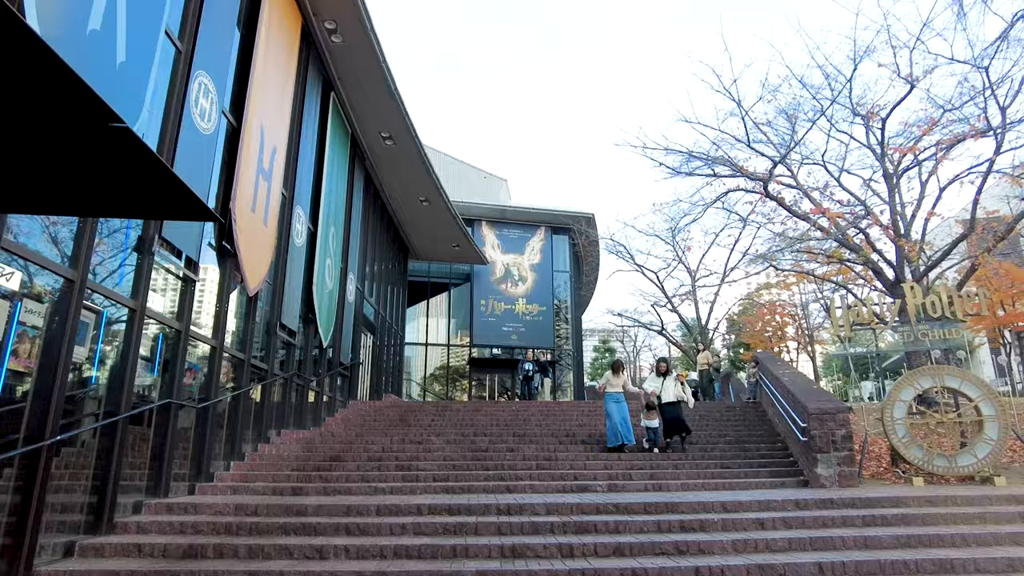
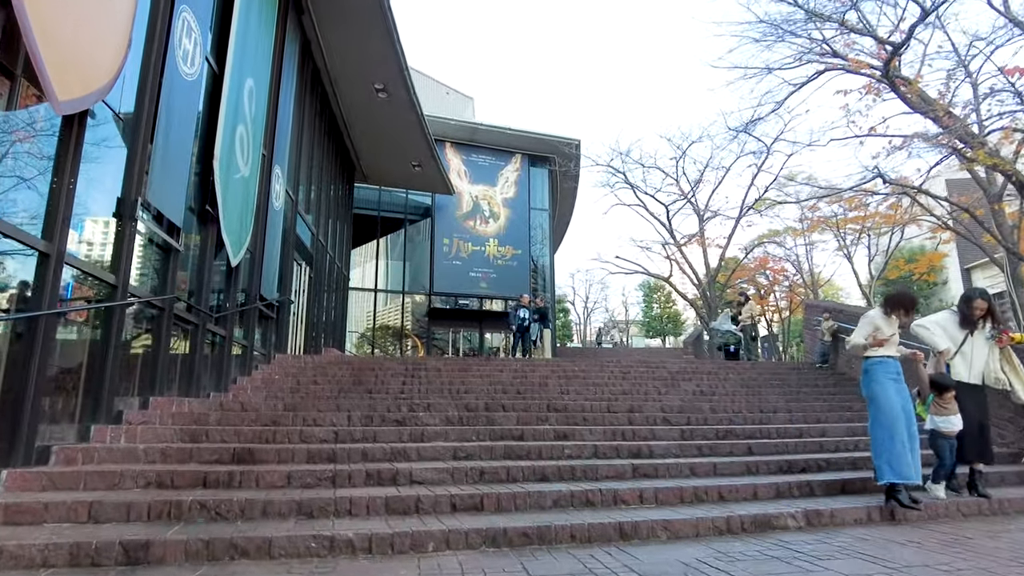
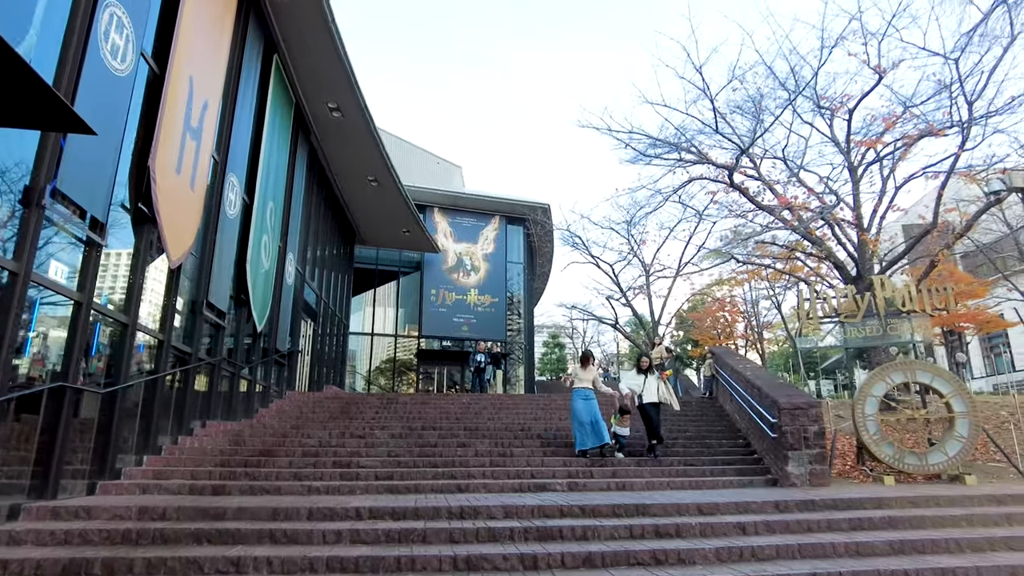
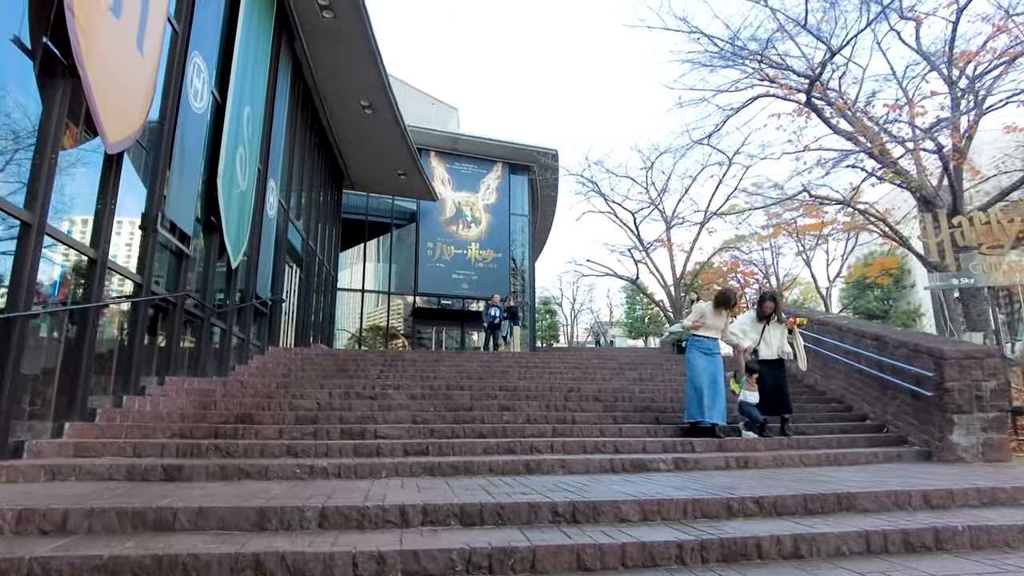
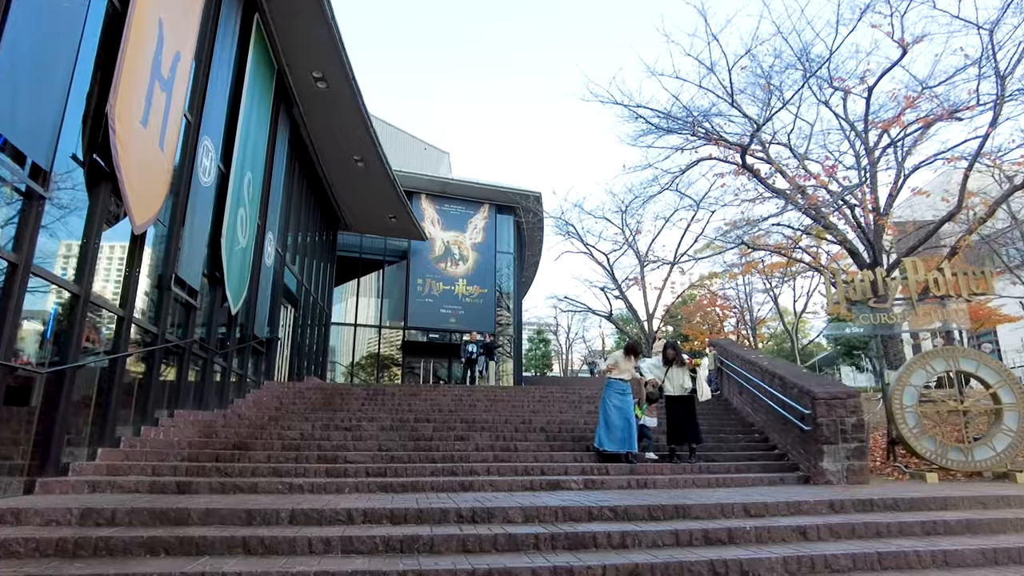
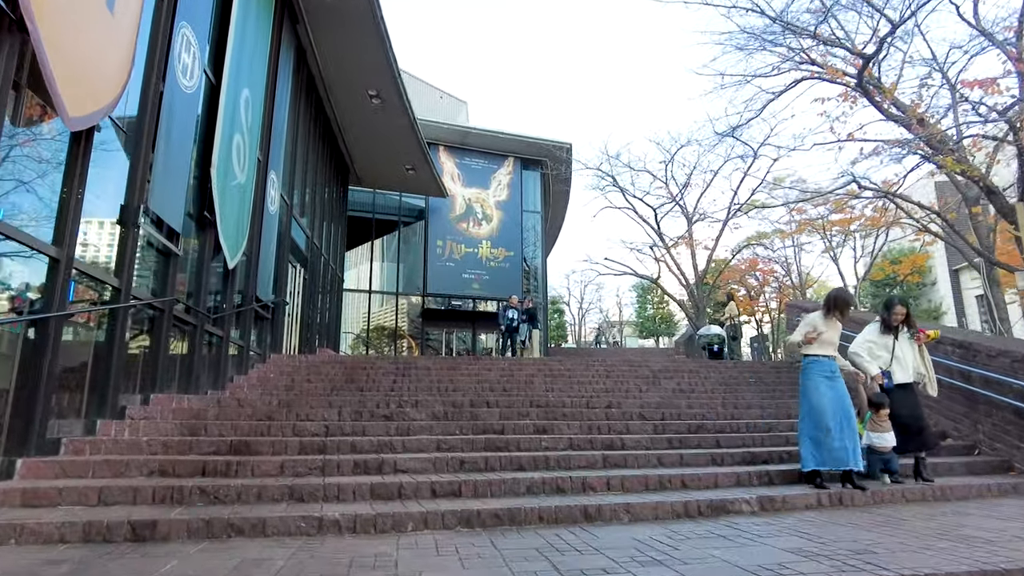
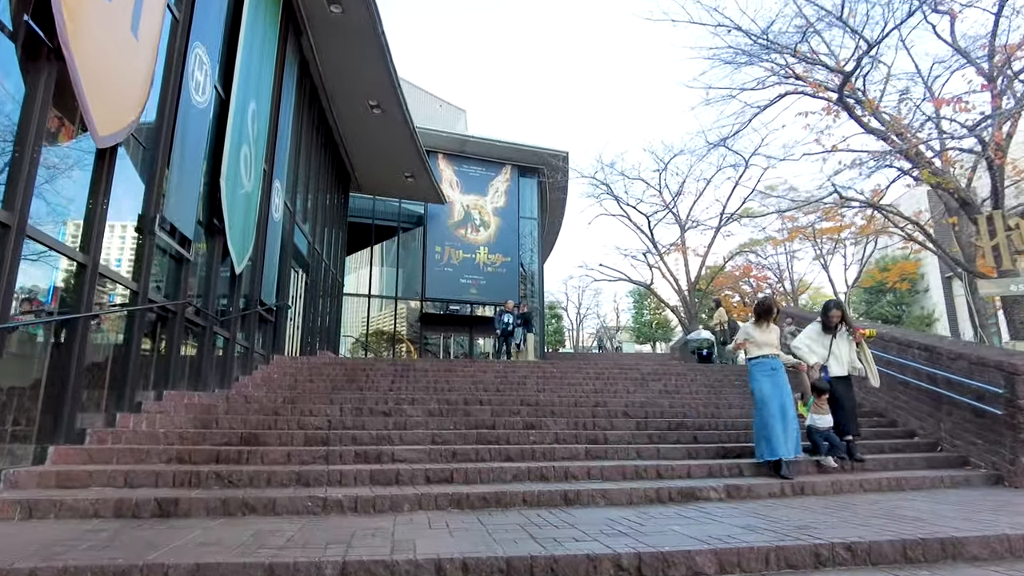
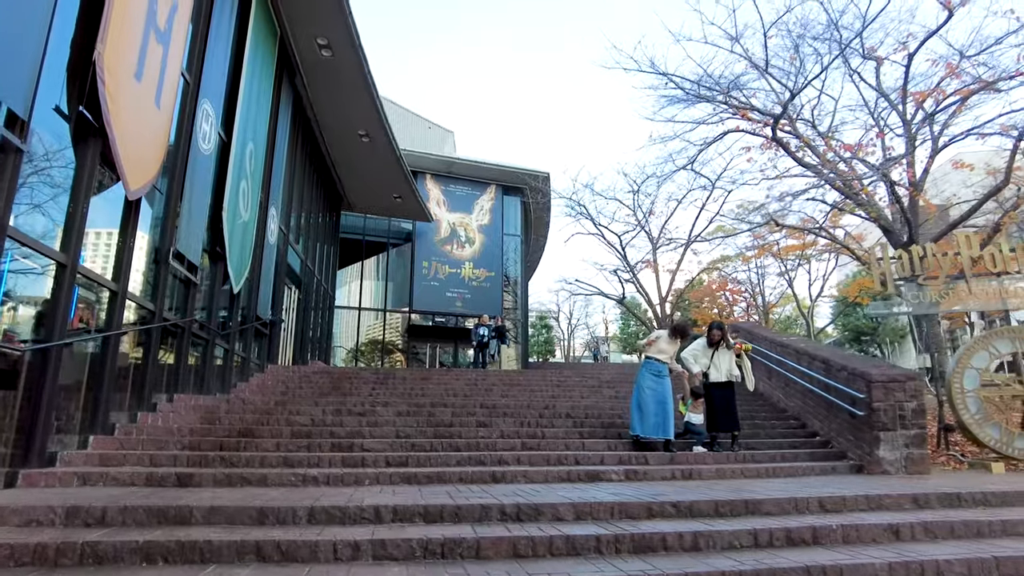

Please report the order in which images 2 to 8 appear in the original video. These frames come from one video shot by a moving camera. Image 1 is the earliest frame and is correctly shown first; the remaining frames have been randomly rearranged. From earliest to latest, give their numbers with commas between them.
3, 5, 8, 4, 7, 6, 2
